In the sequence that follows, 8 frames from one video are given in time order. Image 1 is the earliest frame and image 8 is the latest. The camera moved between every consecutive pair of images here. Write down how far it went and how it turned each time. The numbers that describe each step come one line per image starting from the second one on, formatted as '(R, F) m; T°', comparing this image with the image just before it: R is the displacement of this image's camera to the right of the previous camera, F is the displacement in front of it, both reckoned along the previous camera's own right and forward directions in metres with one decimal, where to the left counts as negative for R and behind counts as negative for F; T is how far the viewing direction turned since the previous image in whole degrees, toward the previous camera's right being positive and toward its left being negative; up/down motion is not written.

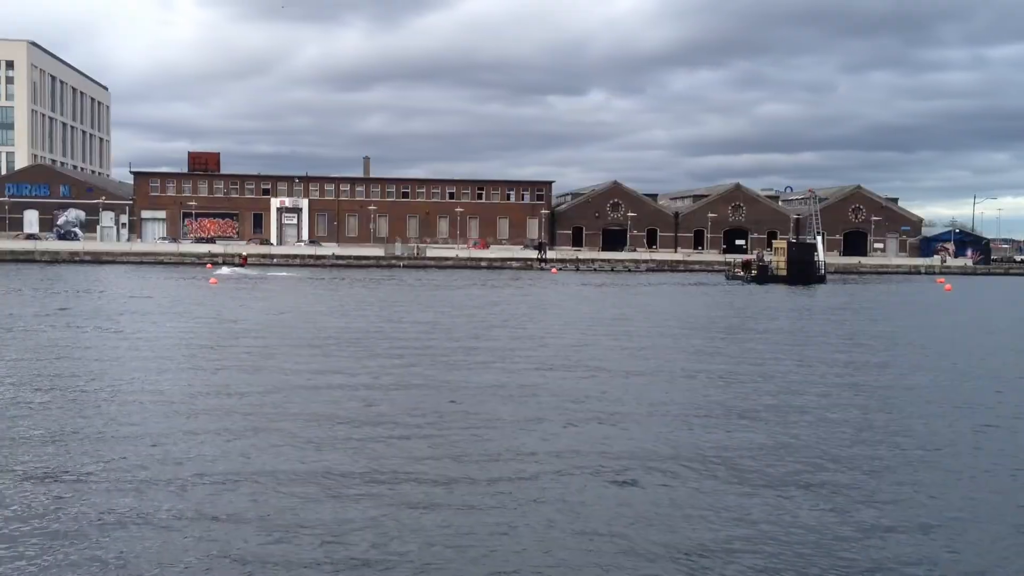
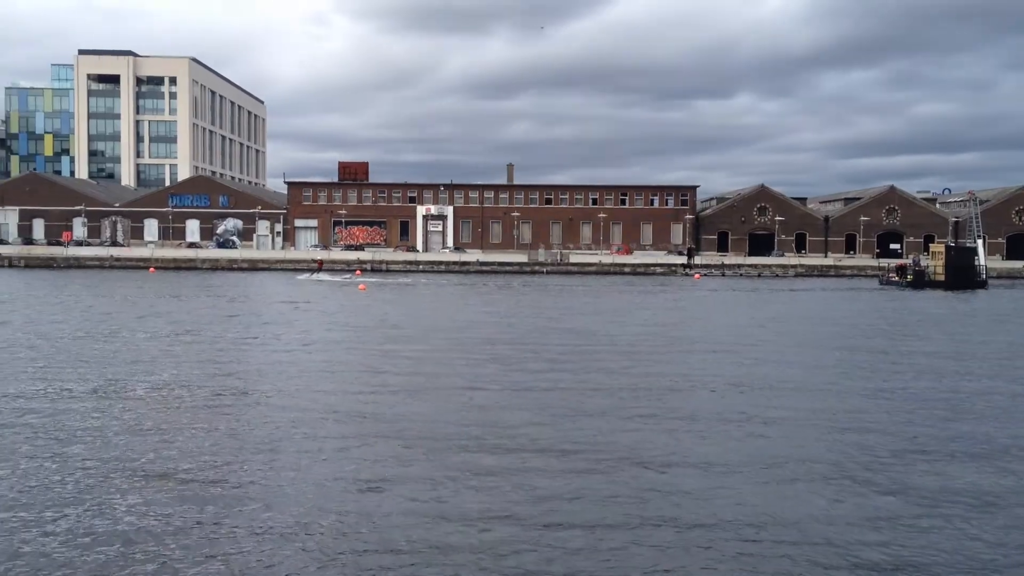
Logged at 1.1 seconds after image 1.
(0.0, +0.8) m; -7°
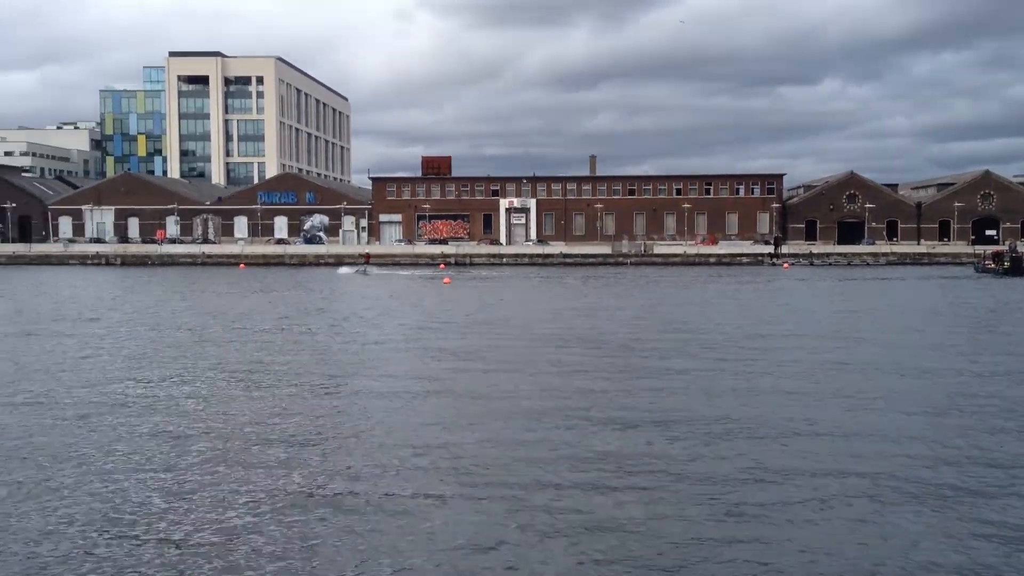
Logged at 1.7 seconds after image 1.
(0.0, +0.4) m; -4°
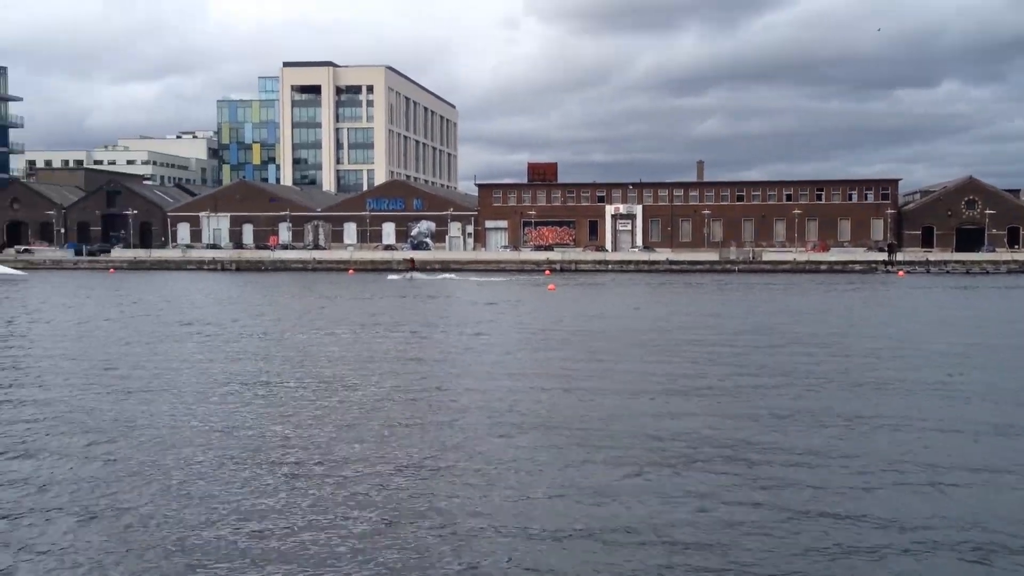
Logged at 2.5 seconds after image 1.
(-0.1, +0.2) m; -5°
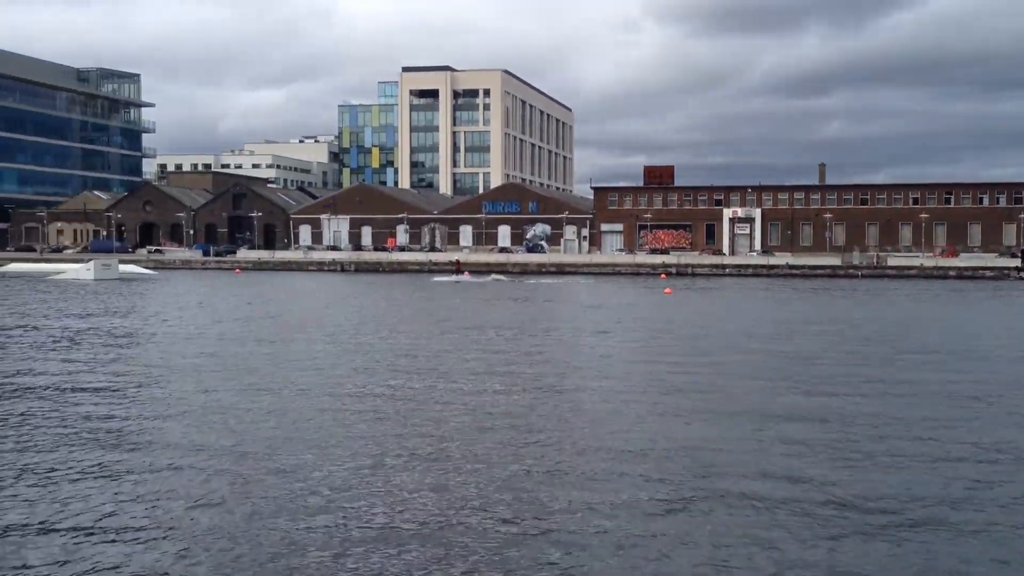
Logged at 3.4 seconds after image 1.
(0.0, +0.6) m; -6°
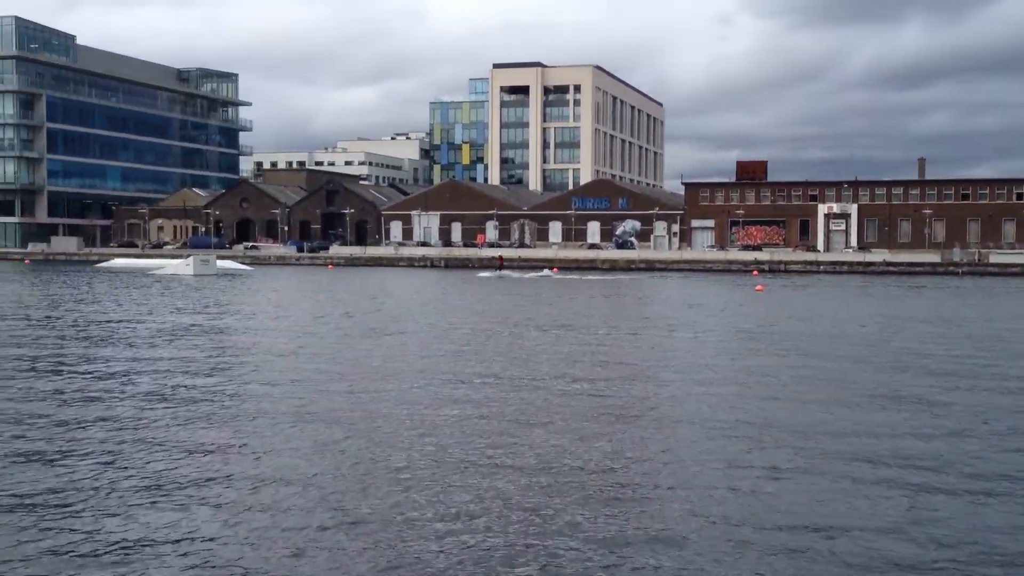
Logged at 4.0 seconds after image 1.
(0.0, +0.1) m; -5°
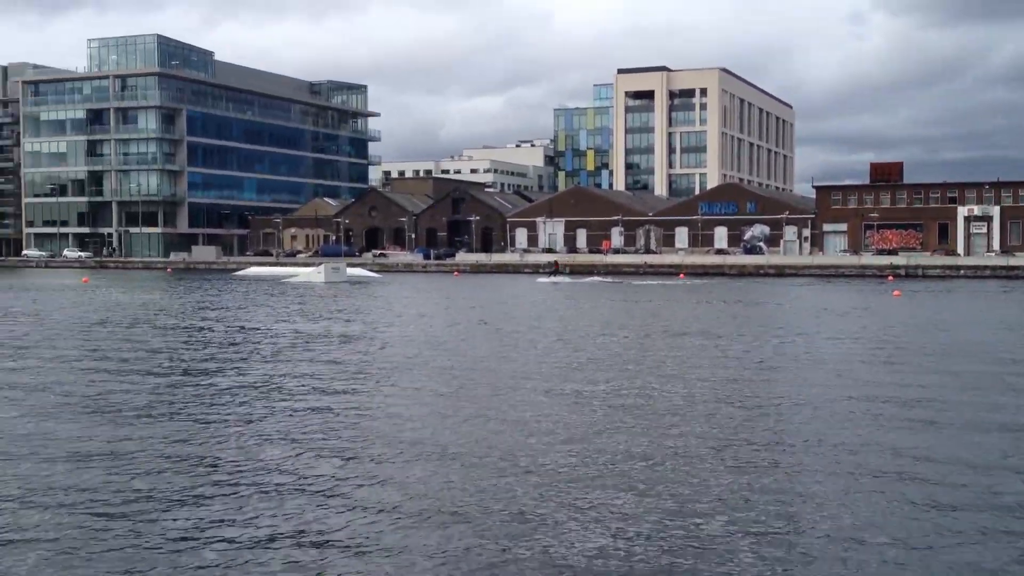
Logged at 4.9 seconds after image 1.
(-0.2, +0.4) m; -6°
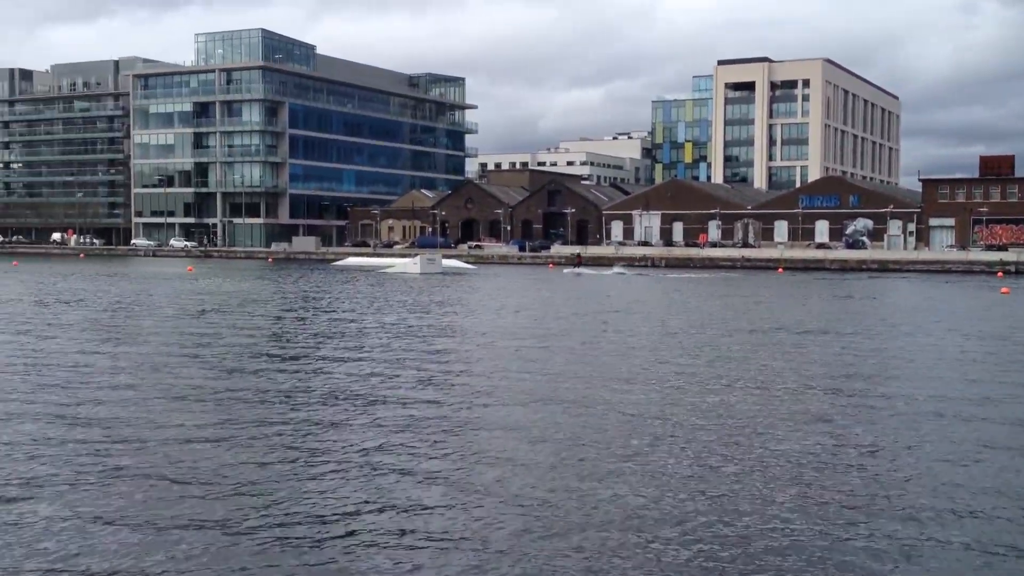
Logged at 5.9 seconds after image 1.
(-0.1, +0.2) m; -5°
